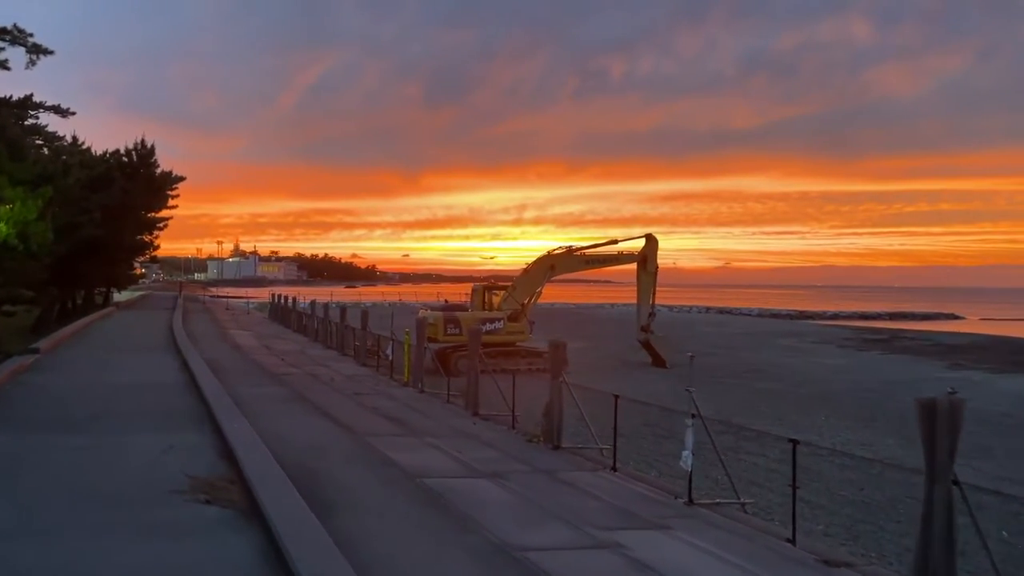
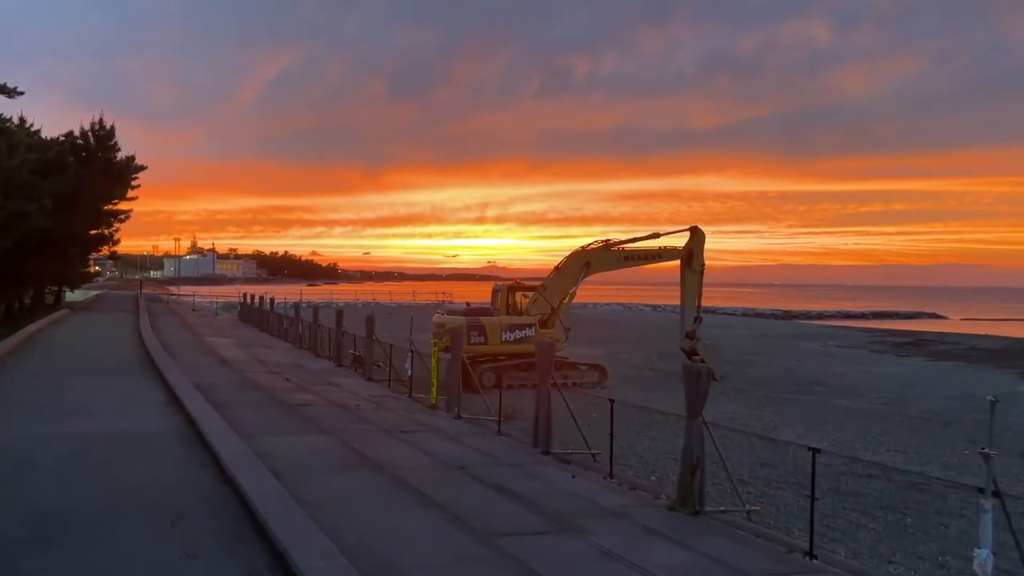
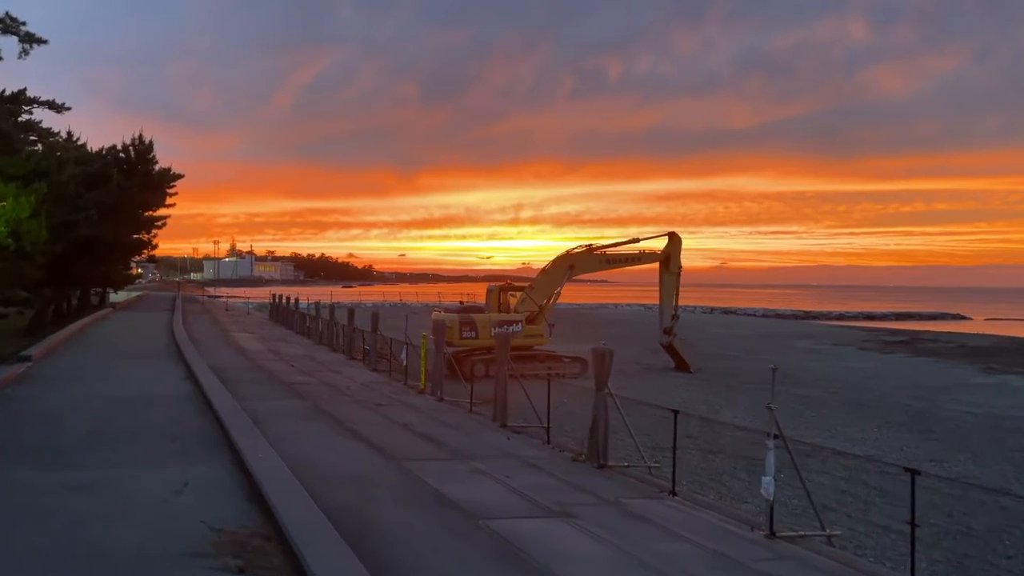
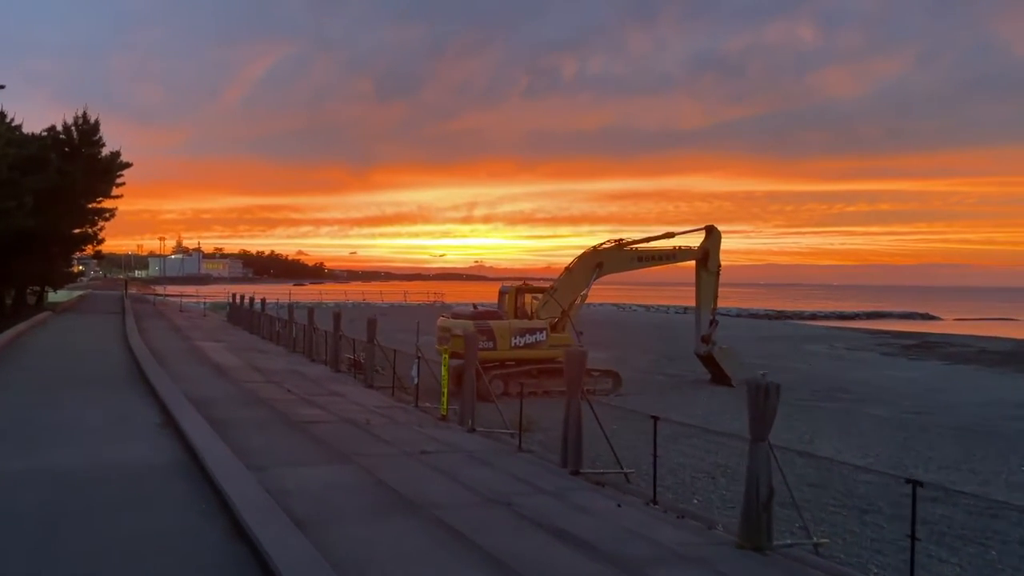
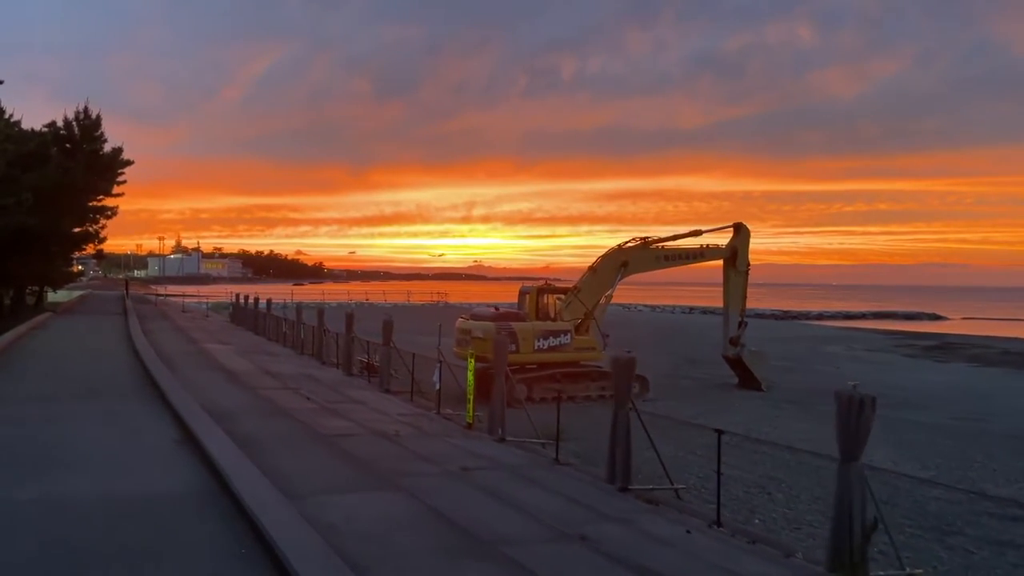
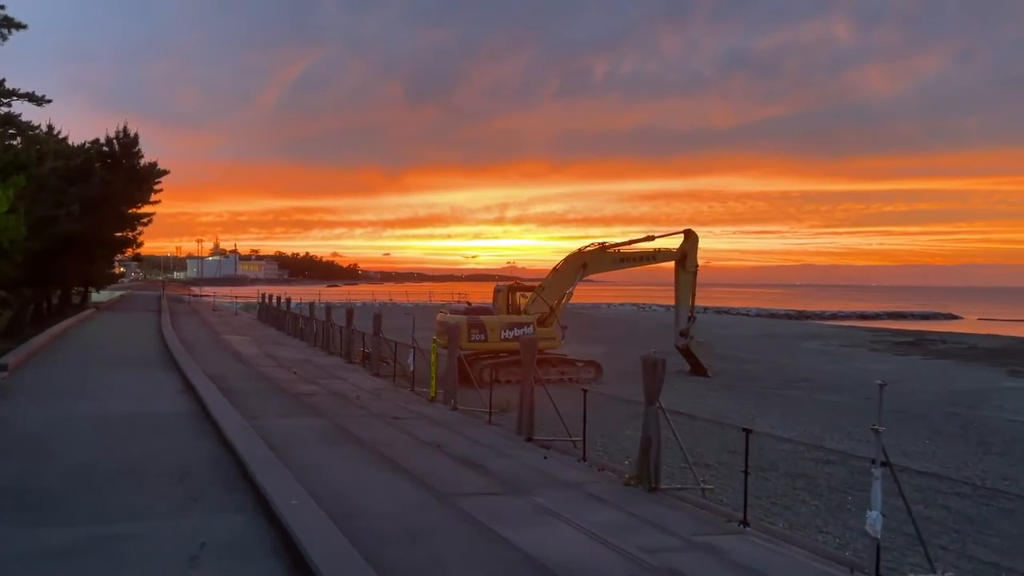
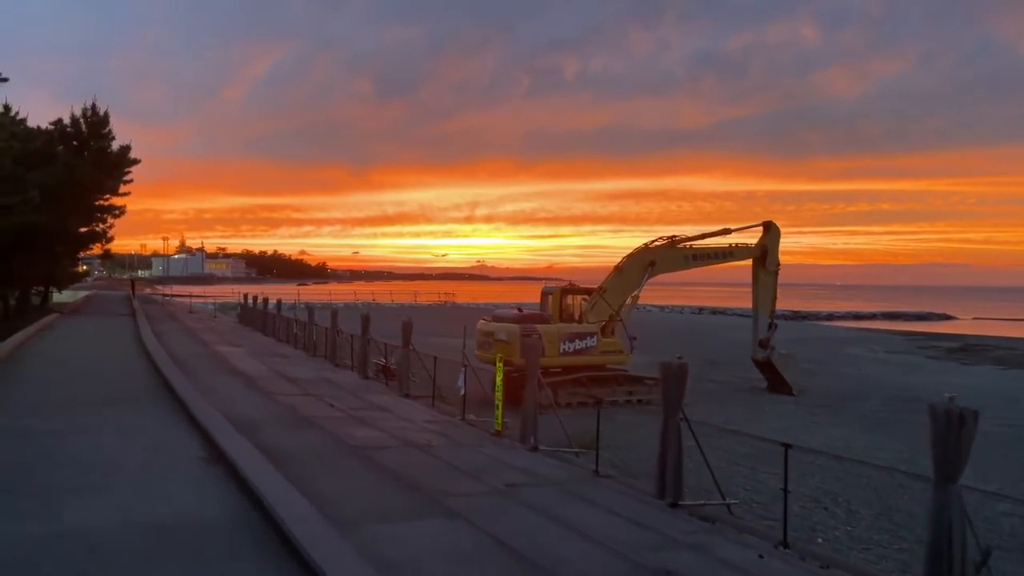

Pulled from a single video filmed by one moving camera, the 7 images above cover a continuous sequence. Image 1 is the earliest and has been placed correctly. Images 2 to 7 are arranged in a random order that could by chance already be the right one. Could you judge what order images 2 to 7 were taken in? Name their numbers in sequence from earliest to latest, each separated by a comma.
3, 6, 2, 4, 5, 7
